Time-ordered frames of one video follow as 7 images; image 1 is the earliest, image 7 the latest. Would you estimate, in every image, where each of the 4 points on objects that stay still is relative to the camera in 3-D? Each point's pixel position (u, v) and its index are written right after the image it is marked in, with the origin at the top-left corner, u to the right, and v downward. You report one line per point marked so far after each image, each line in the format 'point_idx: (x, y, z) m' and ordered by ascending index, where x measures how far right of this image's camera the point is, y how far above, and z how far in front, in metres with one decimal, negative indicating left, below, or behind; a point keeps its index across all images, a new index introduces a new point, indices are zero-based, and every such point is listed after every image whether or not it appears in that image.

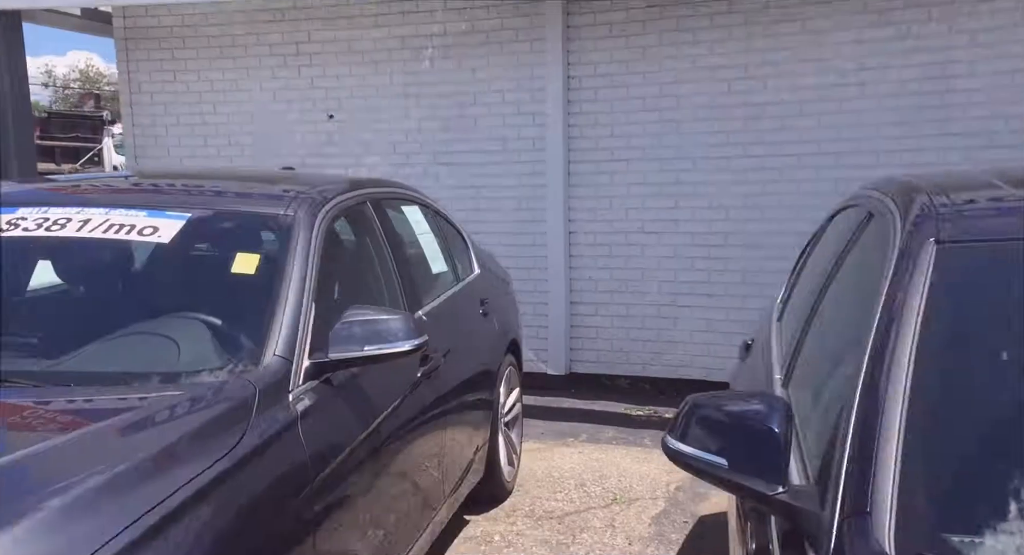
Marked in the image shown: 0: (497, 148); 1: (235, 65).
0: (-0.1, +1.0, +7.2) m
1: (-2.3, +1.8, +7.8) m
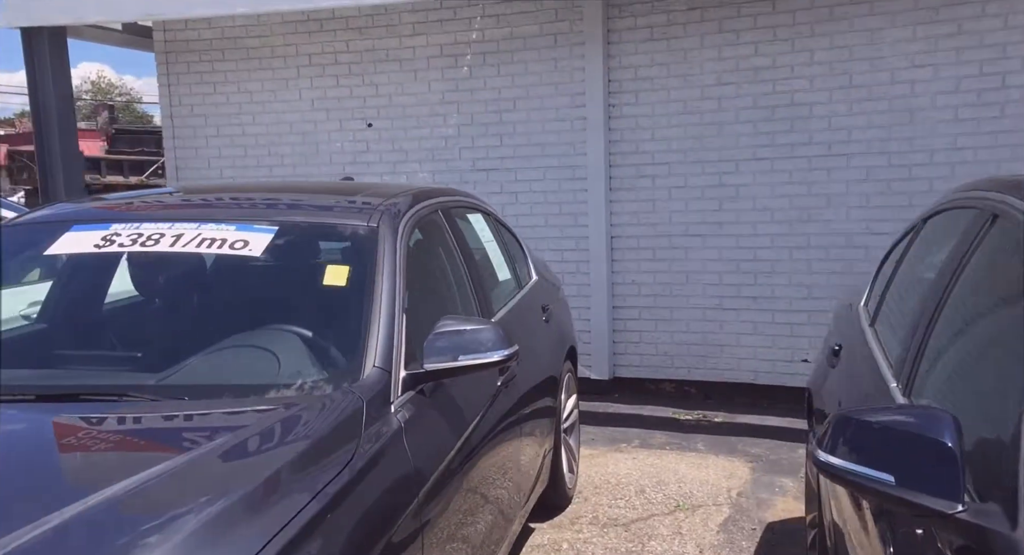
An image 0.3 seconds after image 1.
0: (+0.2, +0.9, +7.2) m
1: (-2.0, +1.7, +7.8) m
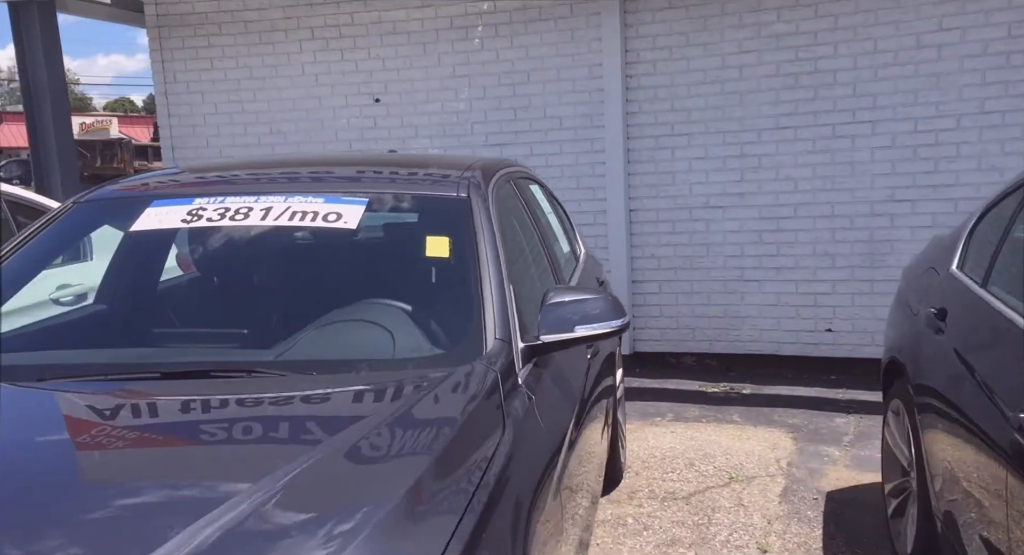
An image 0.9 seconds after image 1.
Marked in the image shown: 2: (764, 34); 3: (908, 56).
0: (+0.3, +1.1, +7.1) m
1: (-1.9, +1.8, +7.6) m
2: (+1.8, +1.7, +6.6) m
3: (+2.6, +1.5, +6.2) m
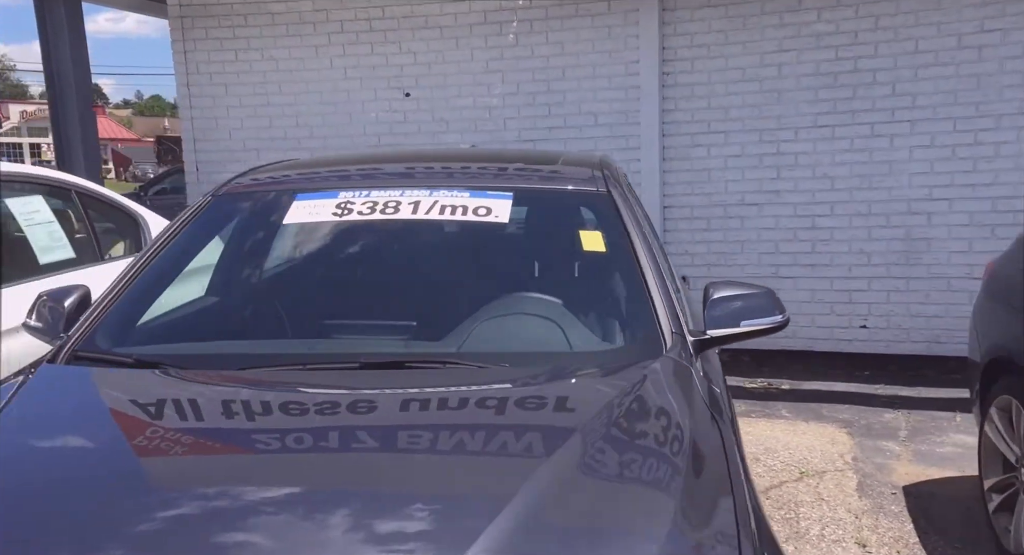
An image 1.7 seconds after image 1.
0: (+0.6, +1.2, +7.1) m
1: (-1.7, +1.9, +7.5) m
2: (+2.1, +1.7, +6.6) m
3: (+2.9, +1.5, +6.3) m
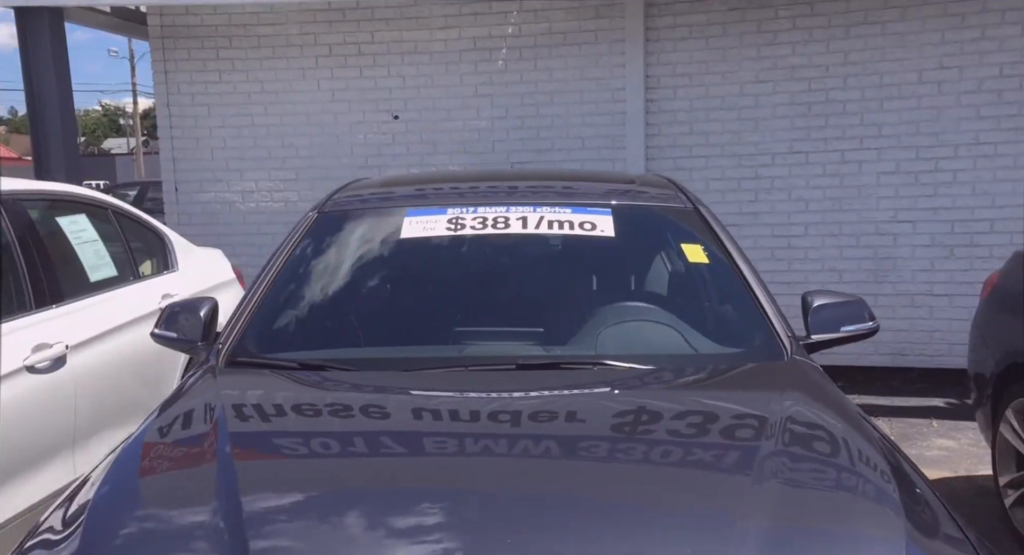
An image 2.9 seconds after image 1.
0: (+0.5, +1.0, +7.4) m
1: (-1.8, +1.7, +7.5) m
2: (+2.0, +1.6, +7.0) m
3: (+2.9, +1.4, +6.8) m
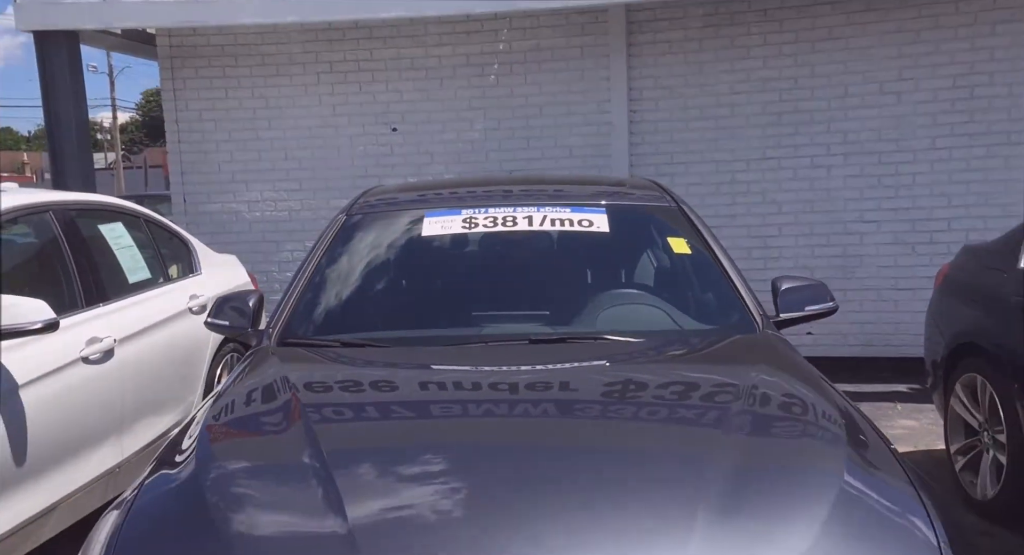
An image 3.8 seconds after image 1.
0: (+0.4, +1.0, +7.8) m
1: (-1.9, +1.7, +8.0) m
2: (+1.9, +1.6, +7.5) m
3: (+2.9, +1.4, +7.3) m
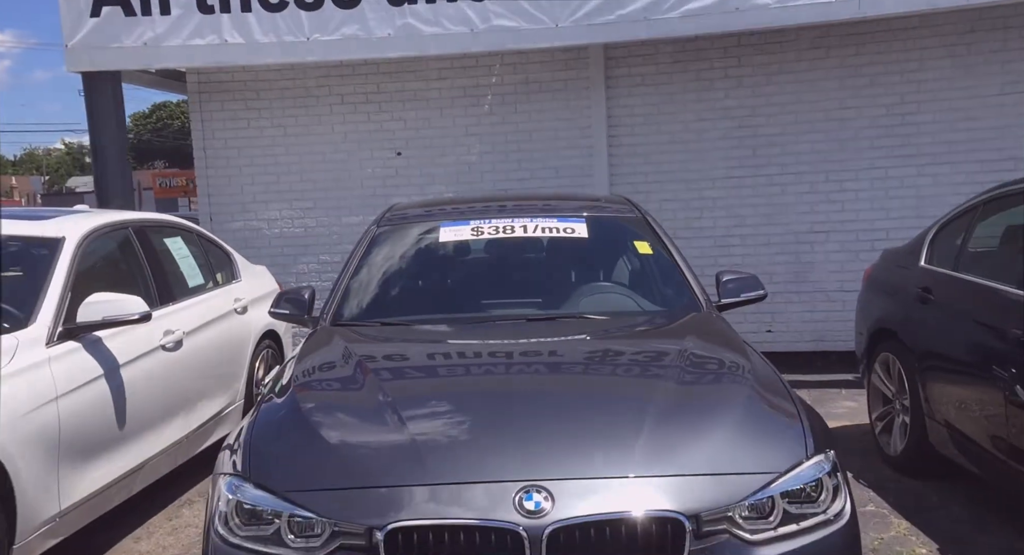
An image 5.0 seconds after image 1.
0: (+0.4, +0.9, +8.8) m
1: (-2.0, +1.6, +8.9) m
2: (+1.9, +1.6, +8.5) m
3: (+2.8, +1.4, +8.3) m
